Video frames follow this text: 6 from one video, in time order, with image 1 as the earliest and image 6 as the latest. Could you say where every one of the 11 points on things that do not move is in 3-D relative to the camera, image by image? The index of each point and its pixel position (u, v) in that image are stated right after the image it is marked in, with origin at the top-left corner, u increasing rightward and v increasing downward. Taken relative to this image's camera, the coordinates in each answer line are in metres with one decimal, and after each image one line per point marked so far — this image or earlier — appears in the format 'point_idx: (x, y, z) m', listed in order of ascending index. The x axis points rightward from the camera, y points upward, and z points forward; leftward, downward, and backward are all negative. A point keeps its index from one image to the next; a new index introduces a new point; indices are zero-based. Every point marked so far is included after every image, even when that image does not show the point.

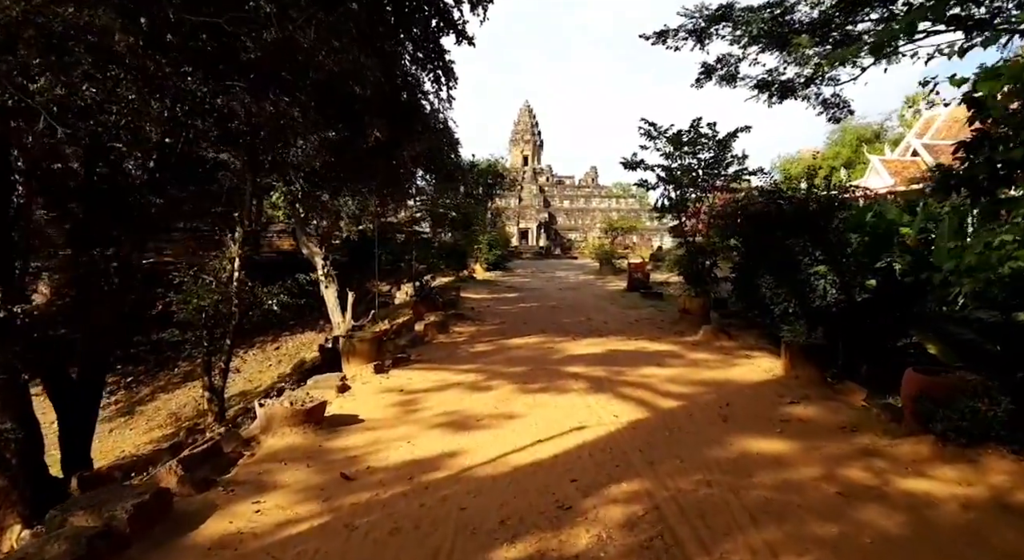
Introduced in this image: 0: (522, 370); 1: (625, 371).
0: (+0.1, -1.0, +5.7) m
1: (+1.2, -1.0, +5.7) m
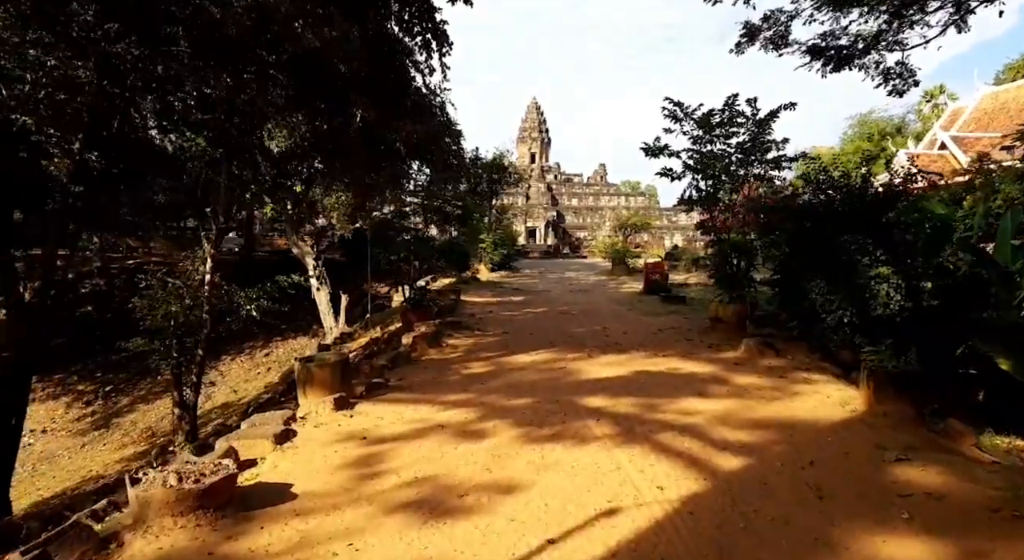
0: (+0.1, -1.0, +4.5) m
1: (+1.2, -1.0, +4.4) m
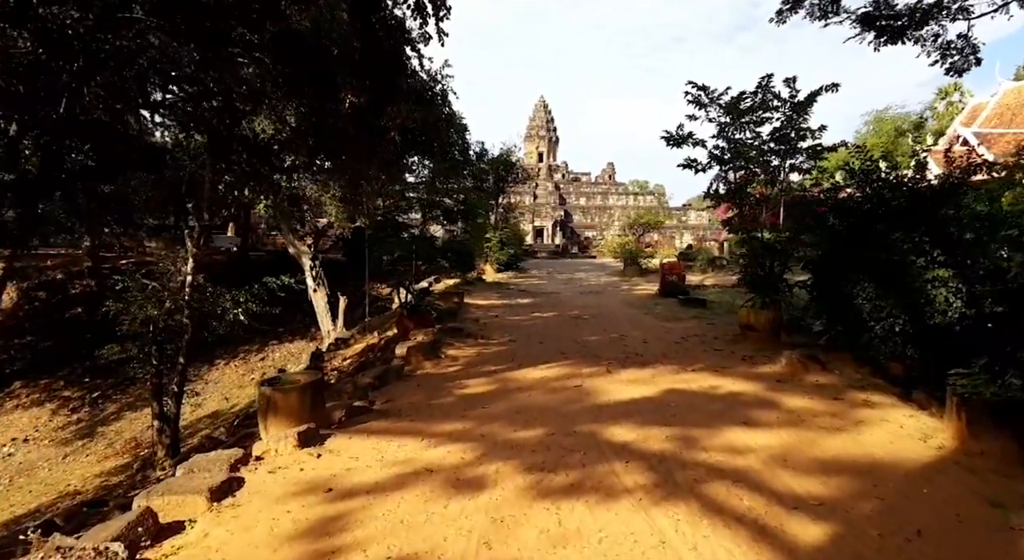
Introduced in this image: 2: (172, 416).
0: (+0.2, -1.1, +3.6) m
1: (+1.3, -1.1, +3.6) m
2: (-5.7, -2.3, +9.0) m
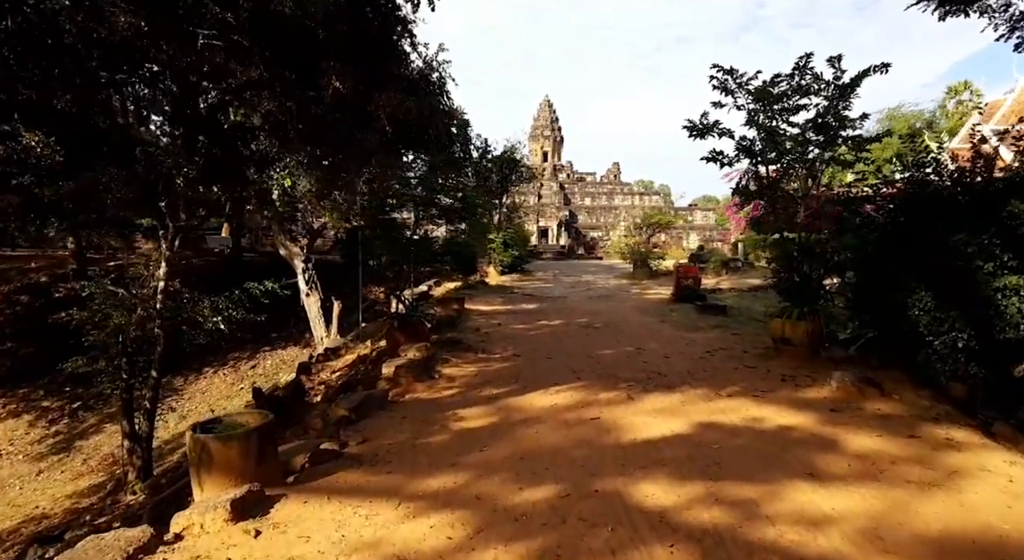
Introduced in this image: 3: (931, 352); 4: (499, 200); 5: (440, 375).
0: (+0.2, -1.1, +2.8) m
1: (+1.3, -1.2, +2.8) m
2: (-5.7, -2.4, +8.3) m
3: (+4.2, -0.7, +5.4) m
4: (-0.4, +2.8, +19.0) m
5: (-0.7, -1.0, +5.5) m
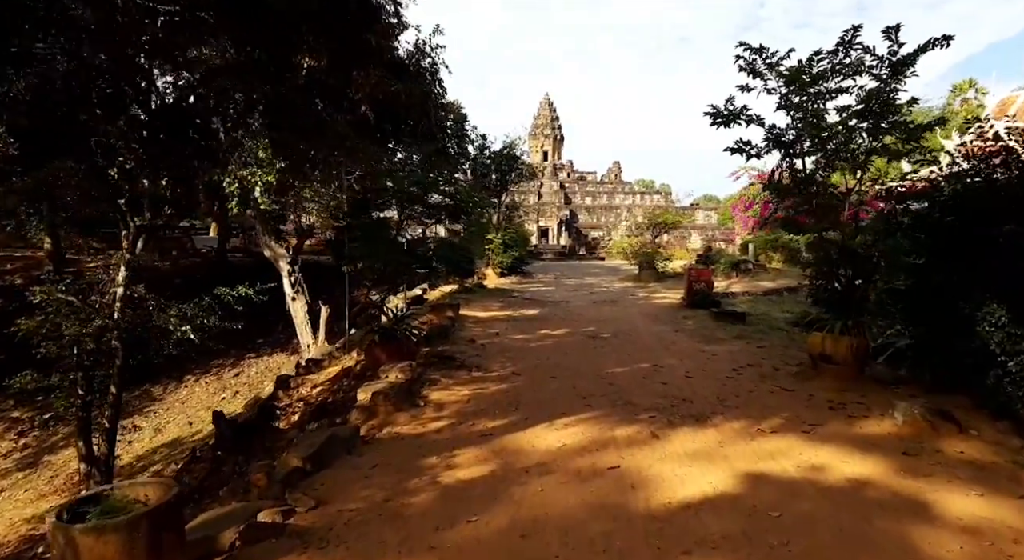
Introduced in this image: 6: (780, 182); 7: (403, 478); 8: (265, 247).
0: (+0.2, -1.2, +2.0) m
1: (+1.3, -1.2, +1.9) m
2: (-5.7, -2.4, +7.4) m
3: (+4.2, -0.8, +4.6) m
4: (-0.5, +2.8, +18.2) m
5: (-0.8, -1.1, +4.7) m
6: (+3.1, +1.1, +6.3) m
7: (-0.7, -1.2, +3.2) m
8: (-5.1, +0.7, +11.0) m
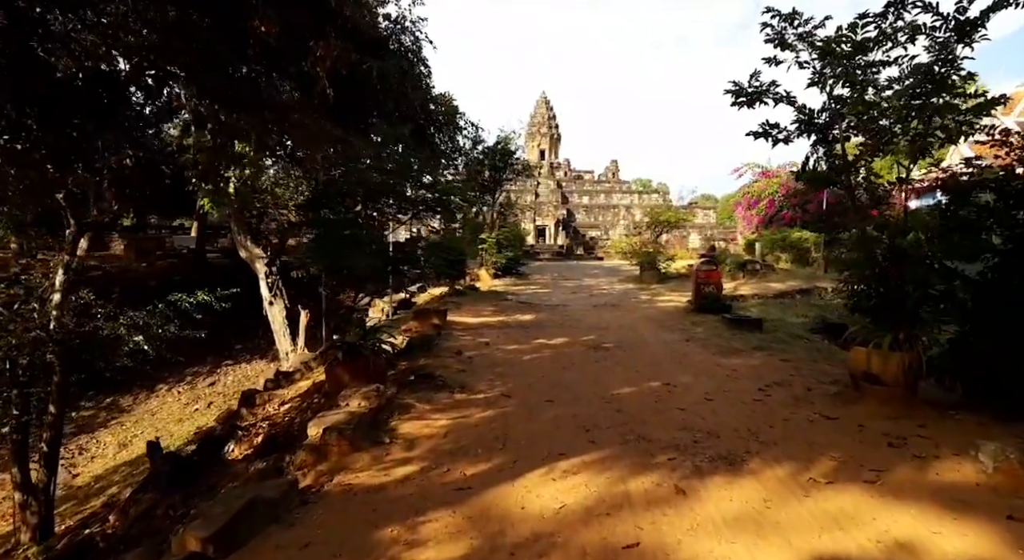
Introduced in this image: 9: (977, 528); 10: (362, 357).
0: (+0.1, -1.3, +1.1) m
1: (+1.2, -1.3, +1.1) m
2: (-5.8, -2.5, +6.5) m
3: (+4.1, -0.9, +3.8) m
4: (-0.6, +2.7, +17.3) m
5: (-0.8, -1.1, +3.8) m
6: (+3.0, +1.1, +5.4) m
7: (-0.7, -1.2, +2.4) m
8: (-5.2, +0.6, +10.1) m
9: (+2.3, -1.2, +2.6) m
10: (-1.4, -0.7, +5.0) m
